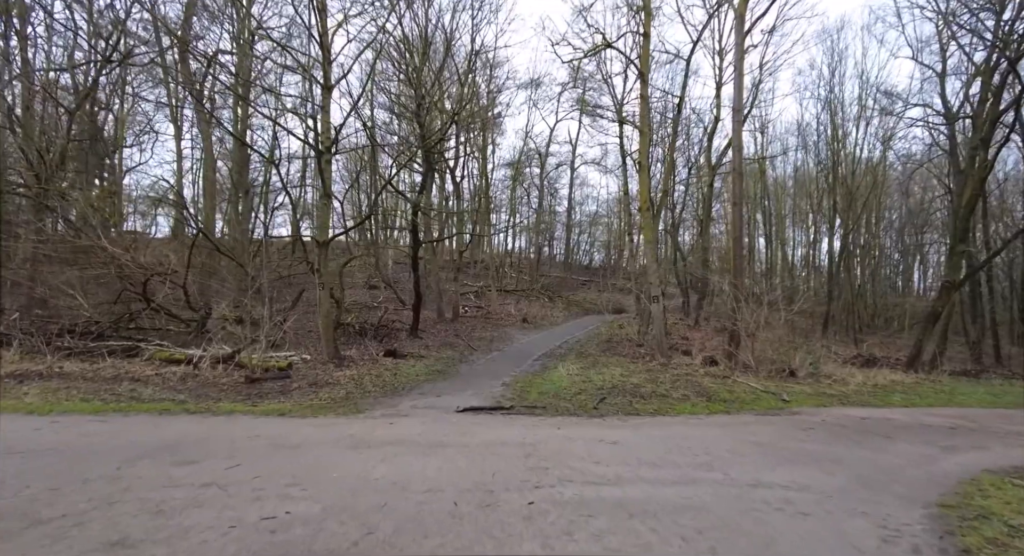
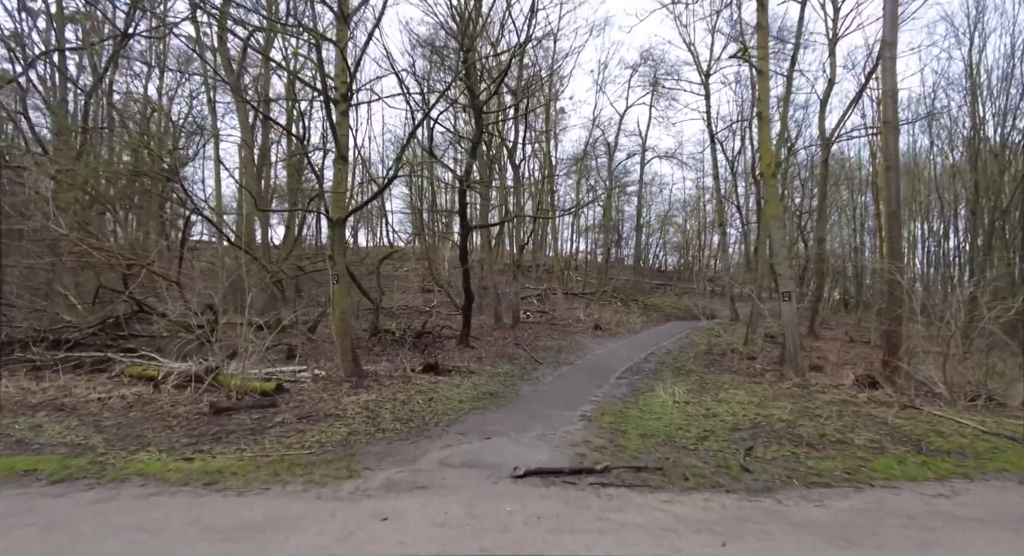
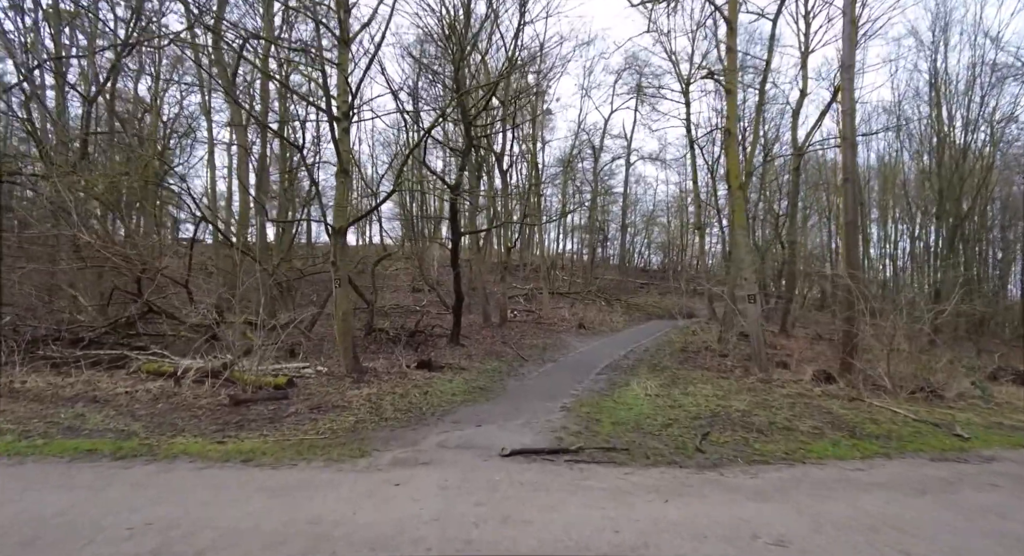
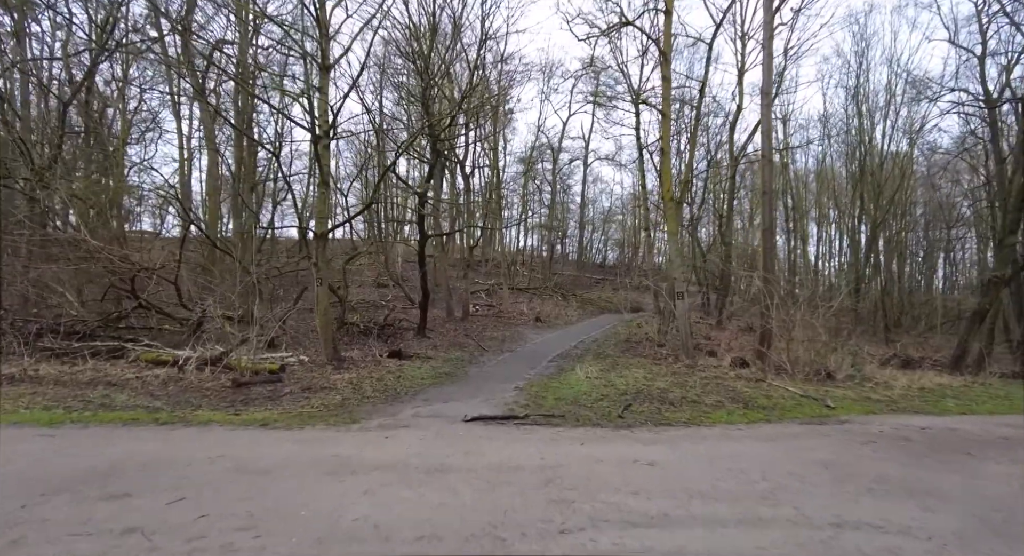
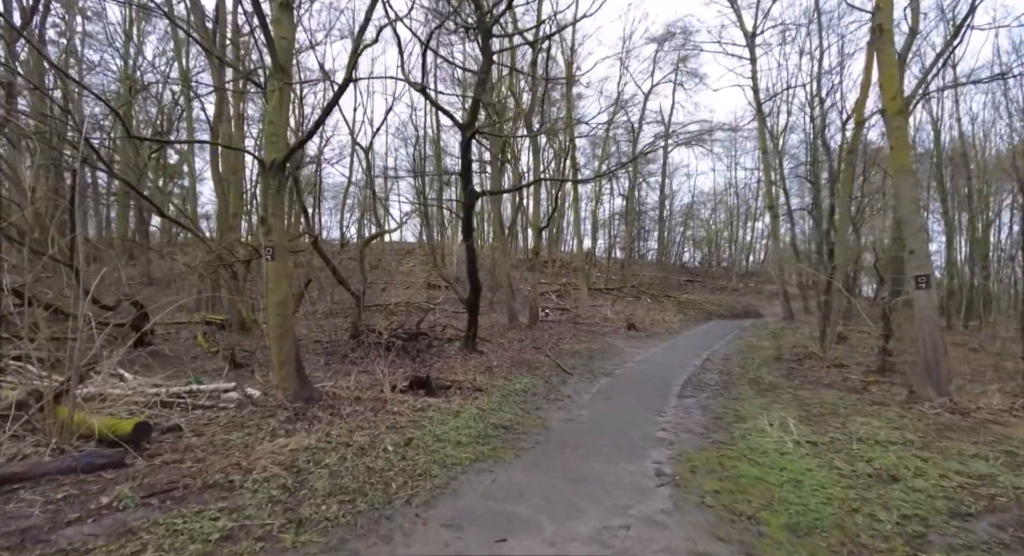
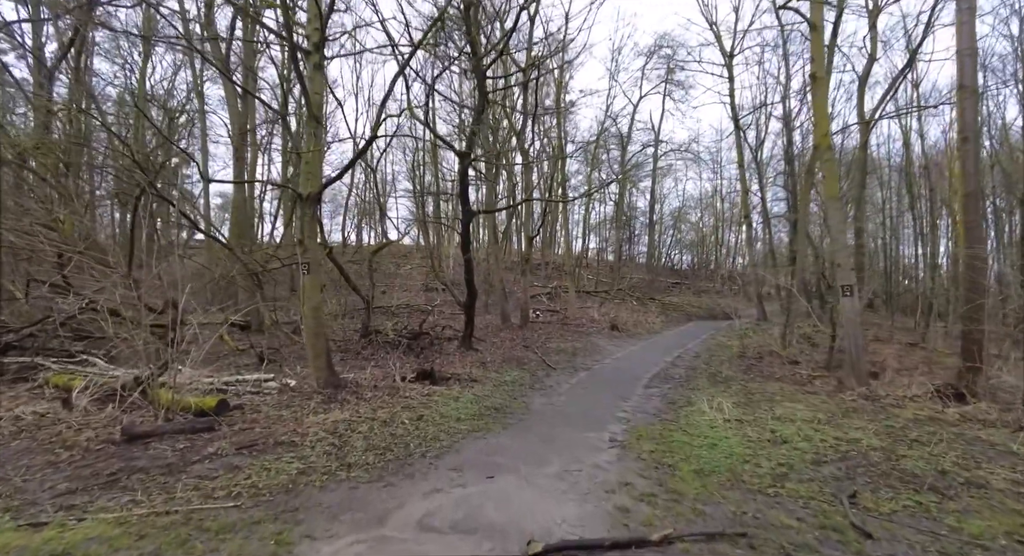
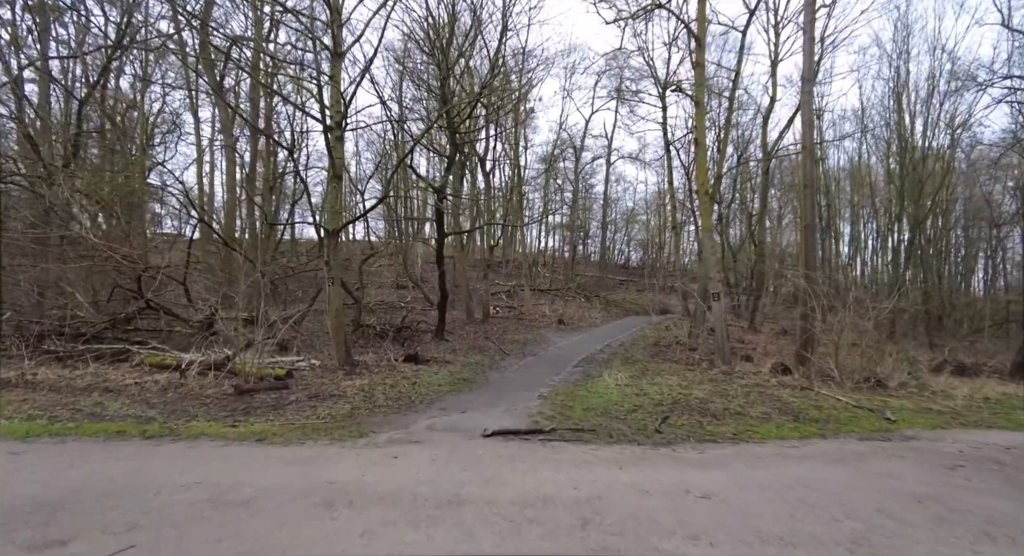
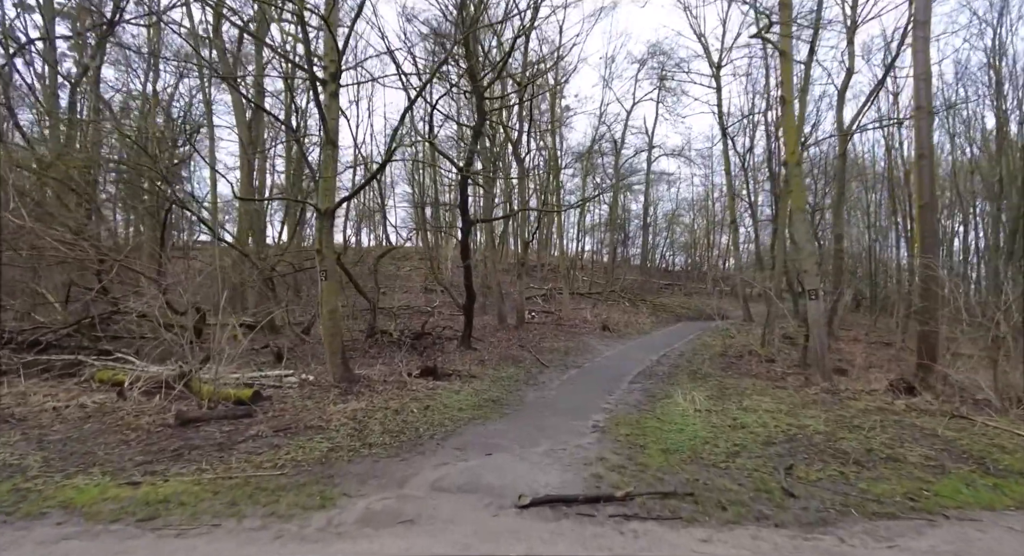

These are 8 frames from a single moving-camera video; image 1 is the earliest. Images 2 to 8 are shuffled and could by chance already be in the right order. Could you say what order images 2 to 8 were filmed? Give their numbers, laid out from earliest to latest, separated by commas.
4, 7, 3, 2, 8, 6, 5
